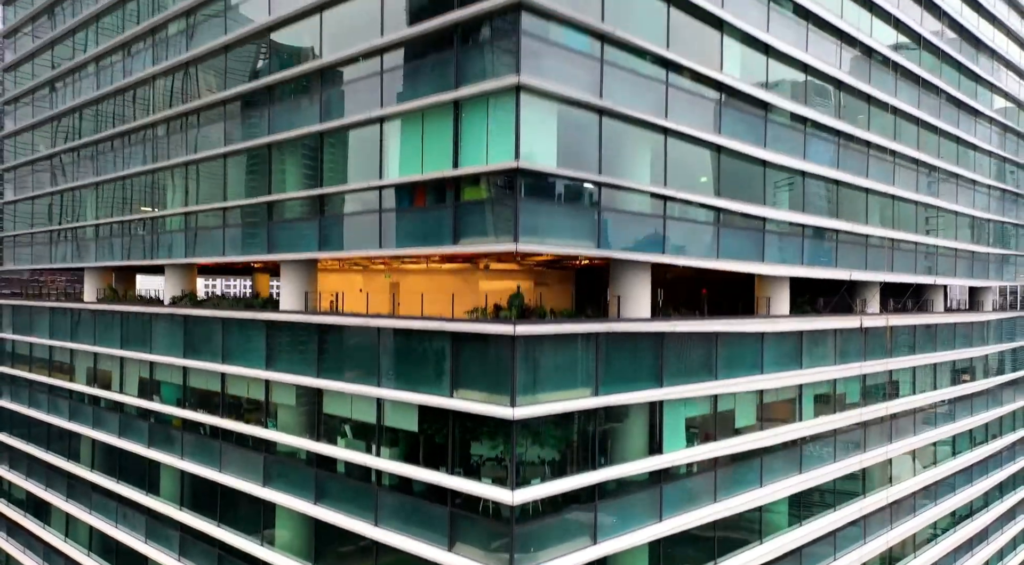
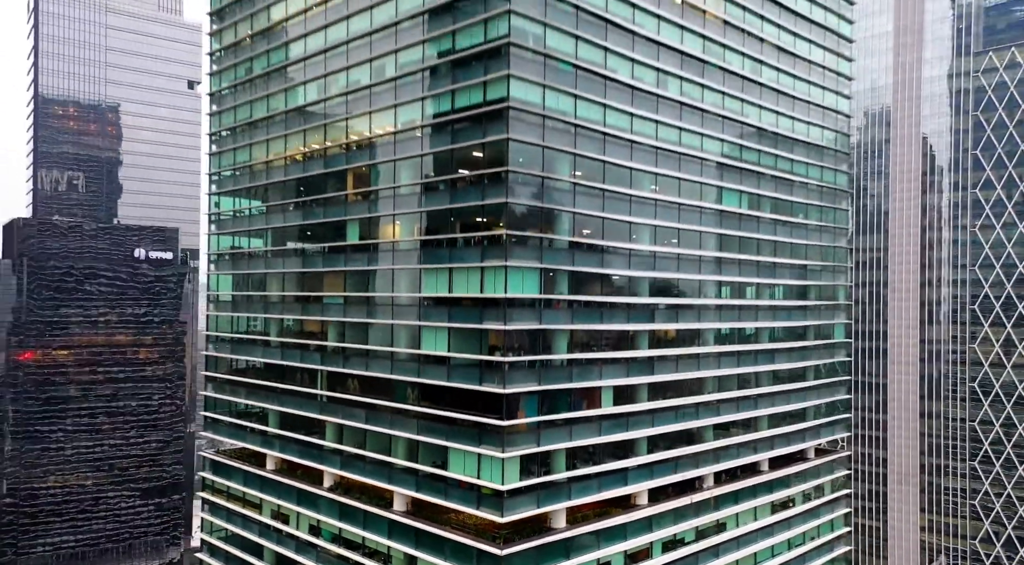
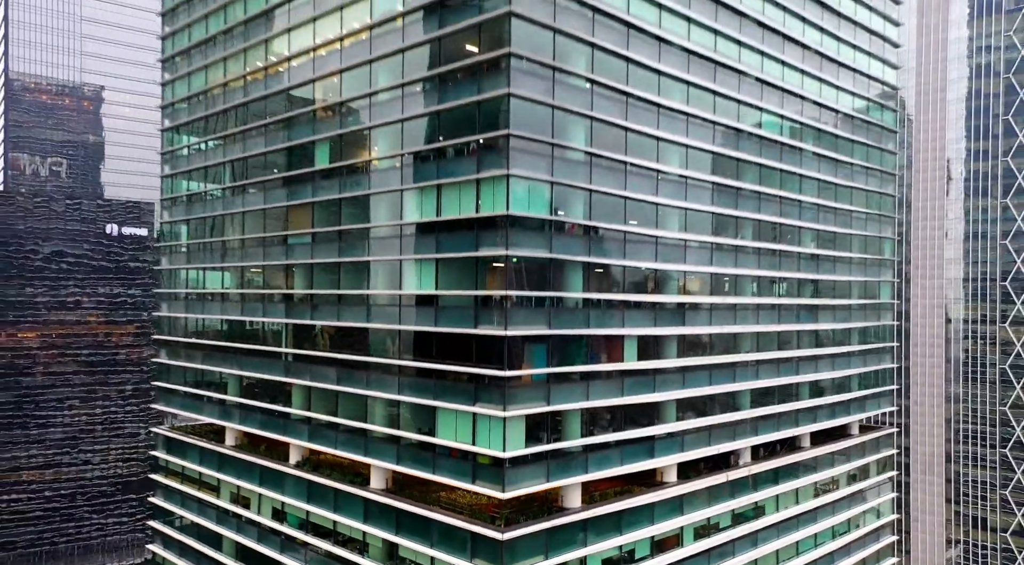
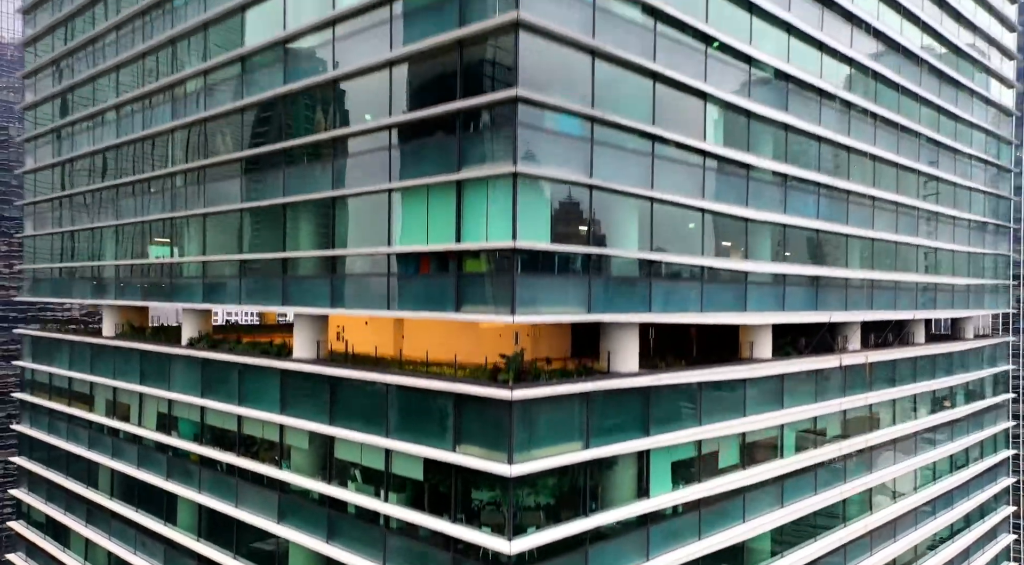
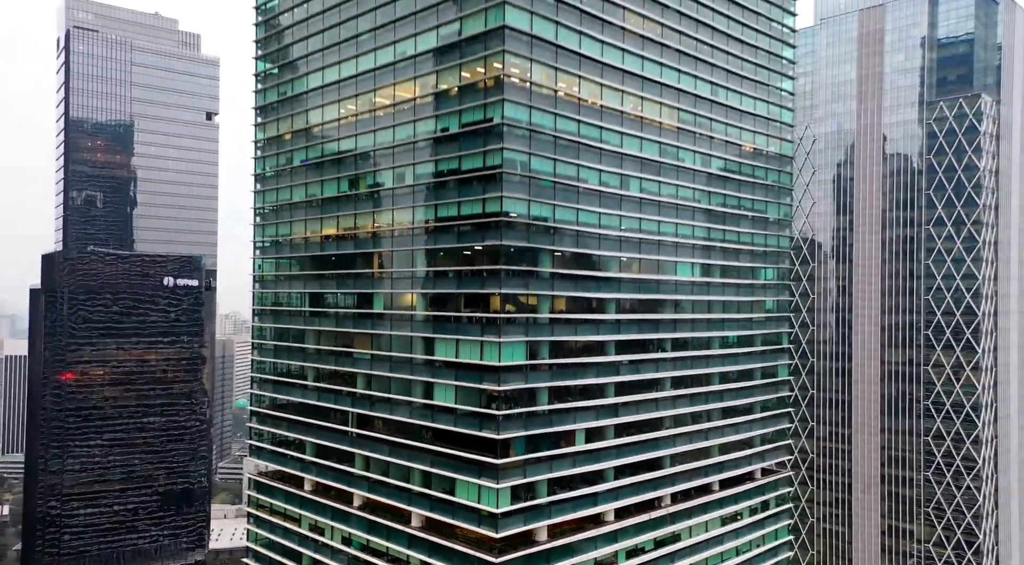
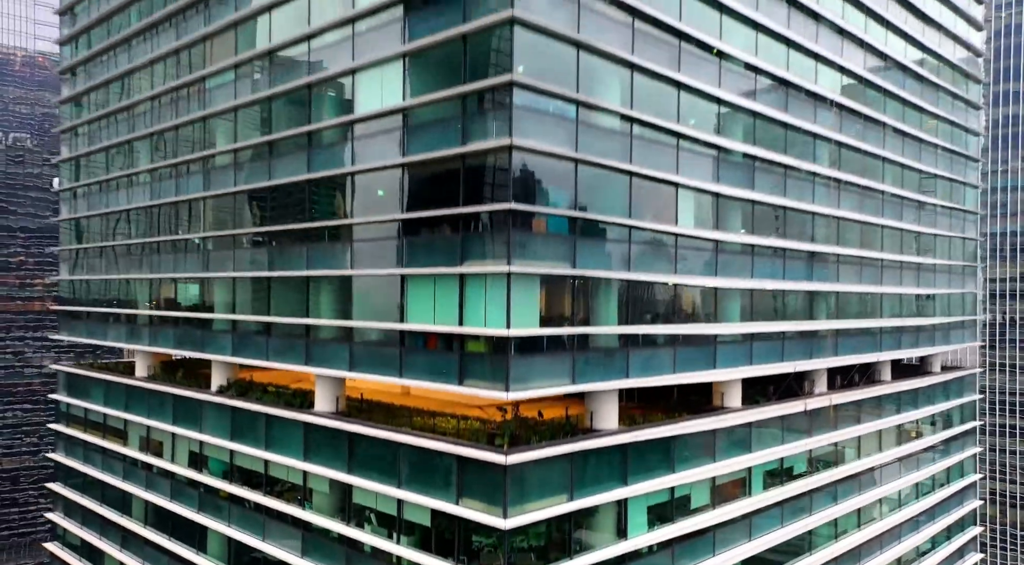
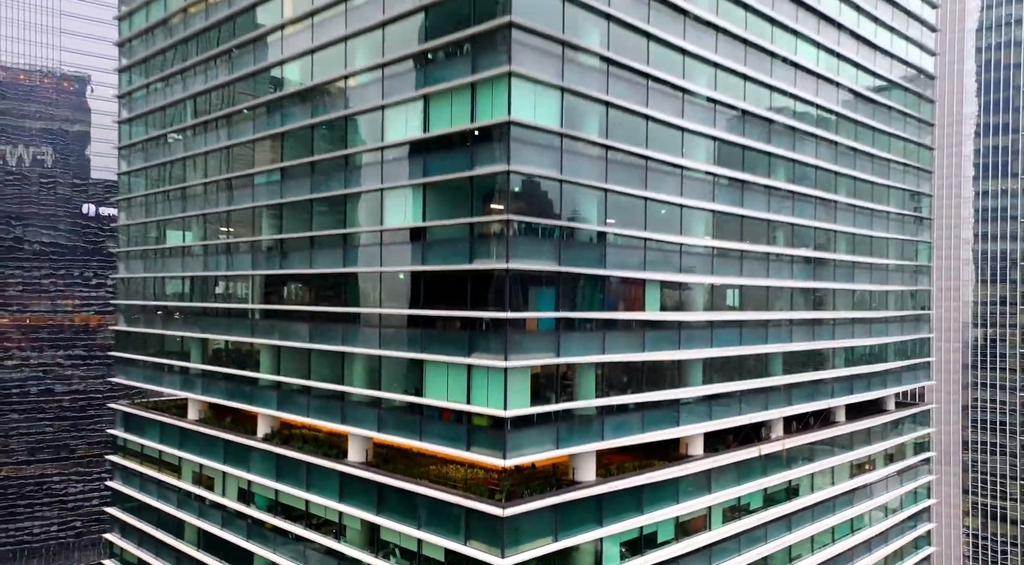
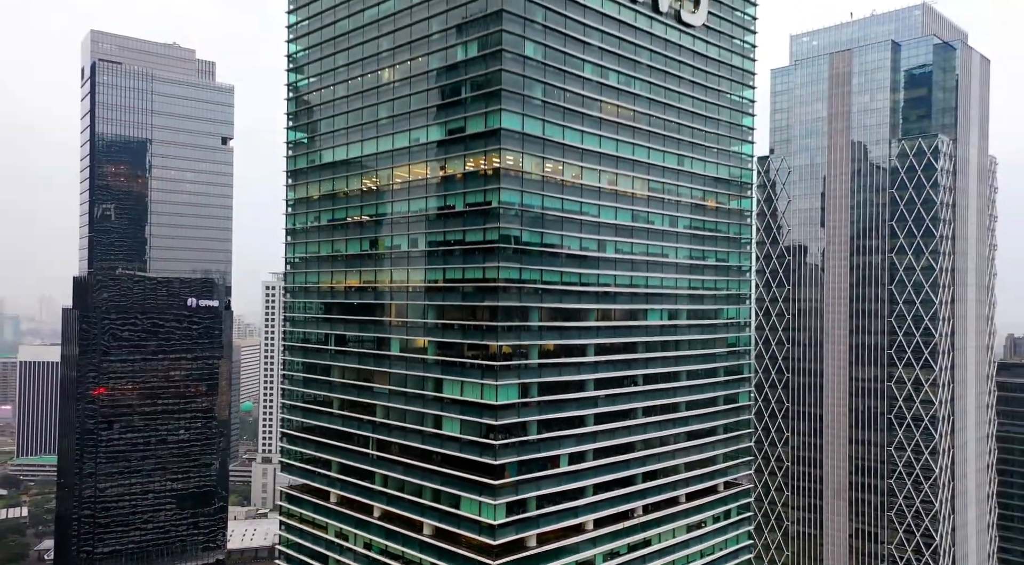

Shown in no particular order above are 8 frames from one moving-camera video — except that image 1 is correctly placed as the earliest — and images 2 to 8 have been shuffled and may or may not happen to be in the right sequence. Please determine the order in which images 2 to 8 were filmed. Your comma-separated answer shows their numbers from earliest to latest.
4, 6, 7, 3, 2, 5, 8
